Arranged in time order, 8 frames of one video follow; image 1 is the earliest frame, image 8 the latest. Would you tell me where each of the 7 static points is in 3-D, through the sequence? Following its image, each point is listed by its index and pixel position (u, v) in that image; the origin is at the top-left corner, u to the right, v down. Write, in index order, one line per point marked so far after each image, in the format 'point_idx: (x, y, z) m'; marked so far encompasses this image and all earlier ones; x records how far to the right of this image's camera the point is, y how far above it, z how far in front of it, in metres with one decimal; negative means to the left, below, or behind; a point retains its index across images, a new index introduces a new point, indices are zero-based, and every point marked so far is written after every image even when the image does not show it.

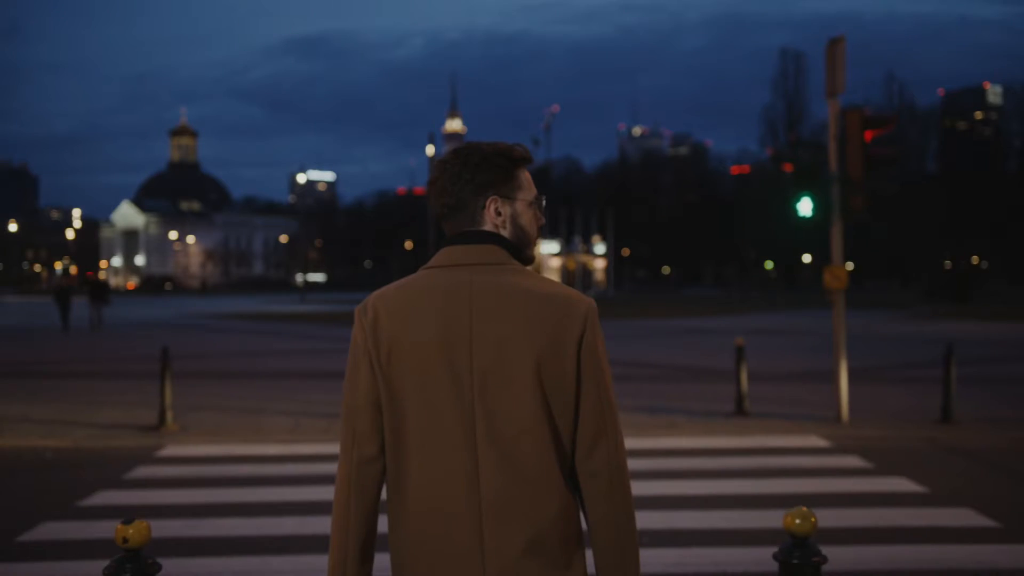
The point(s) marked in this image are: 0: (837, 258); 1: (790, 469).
0: (+4.1, +0.4, +12.8) m
1: (+2.7, -1.8, +10.0) m
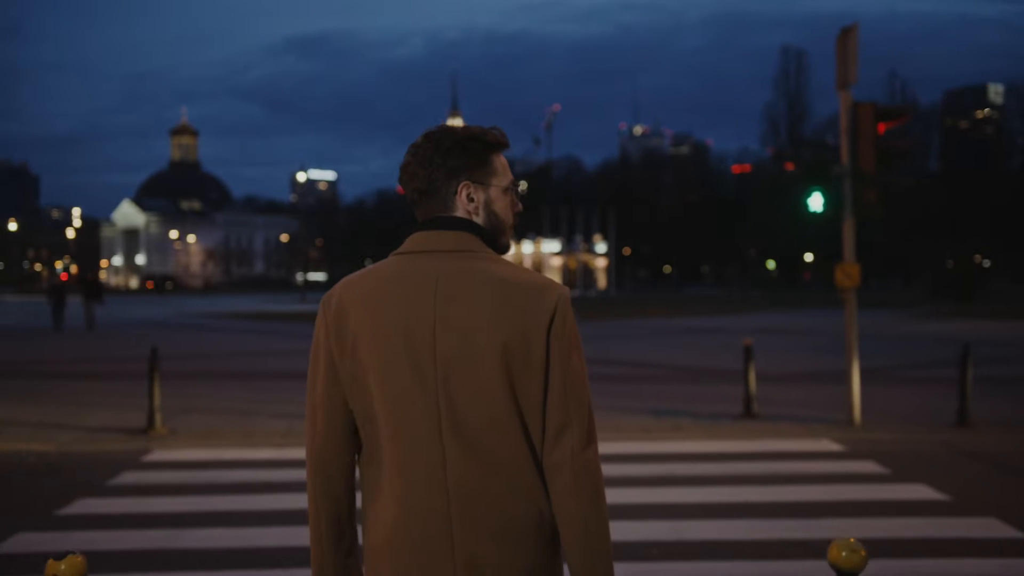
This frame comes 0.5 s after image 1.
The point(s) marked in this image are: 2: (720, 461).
0: (+4.1, +0.4, +12.4) m
1: (+2.7, -1.8, +9.6) m
2: (+2.1, -1.8, +10.2) m
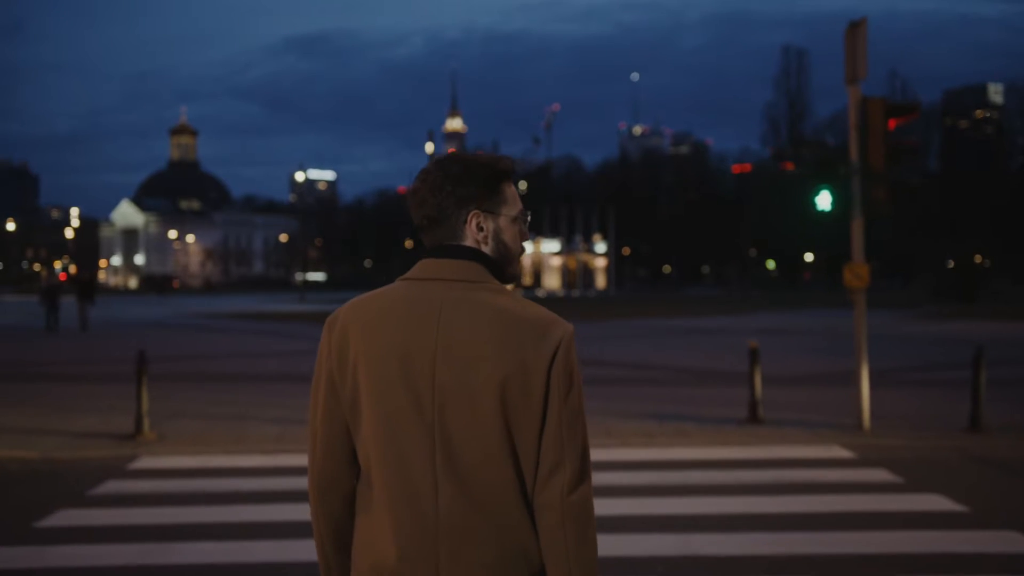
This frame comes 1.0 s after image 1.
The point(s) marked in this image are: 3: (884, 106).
0: (+4.1, +0.4, +12.0) m
1: (+2.7, -1.8, +9.3) m
2: (+2.1, -1.8, +9.9) m
3: (+4.6, +2.2, +12.5) m
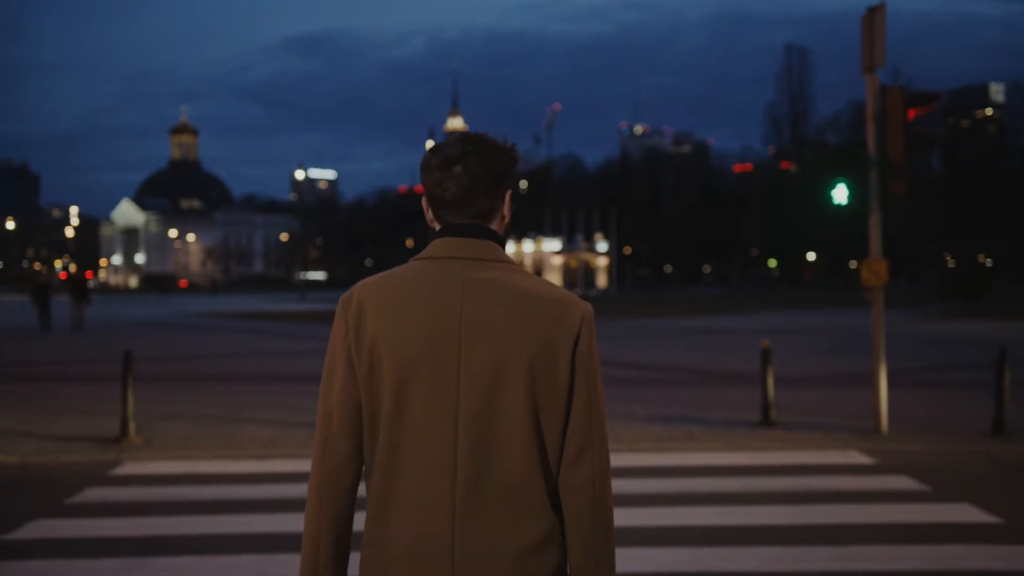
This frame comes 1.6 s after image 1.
0: (+4.1, +0.4, +11.5) m
1: (+2.8, -1.8, +8.7) m
2: (+2.1, -1.7, +9.4) m
3: (+4.6, +2.3, +12.0) m
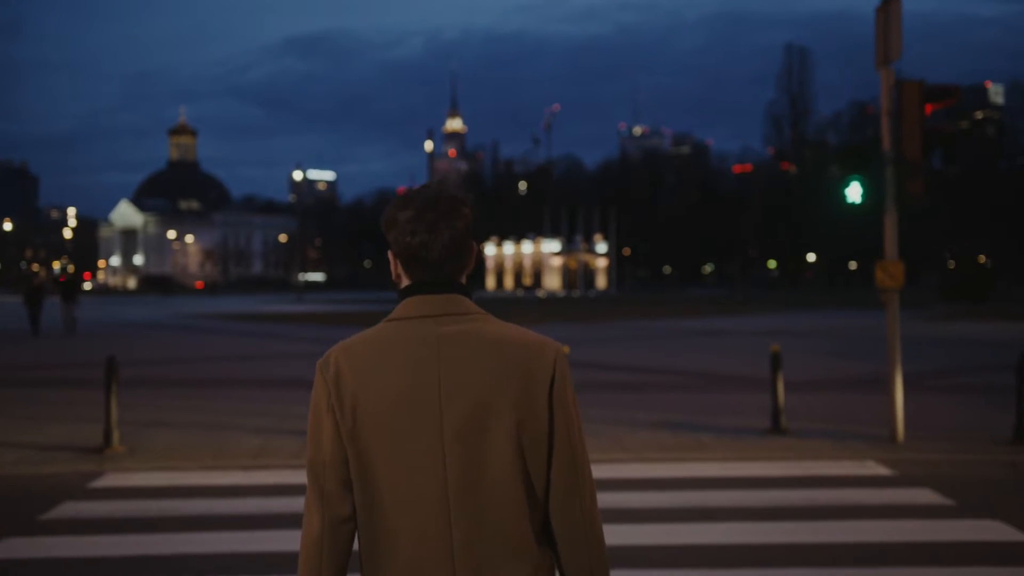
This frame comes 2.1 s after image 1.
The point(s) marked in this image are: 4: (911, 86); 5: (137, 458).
0: (+4.1, +0.4, +11.1) m
1: (+2.8, -1.8, +8.3) m
2: (+2.1, -1.8, +8.9) m
3: (+4.6, +2.2, +11.5) m
4: (+4.5, +2.3, +11.5) m
5: (-3.9, -1.7, +10.5) m
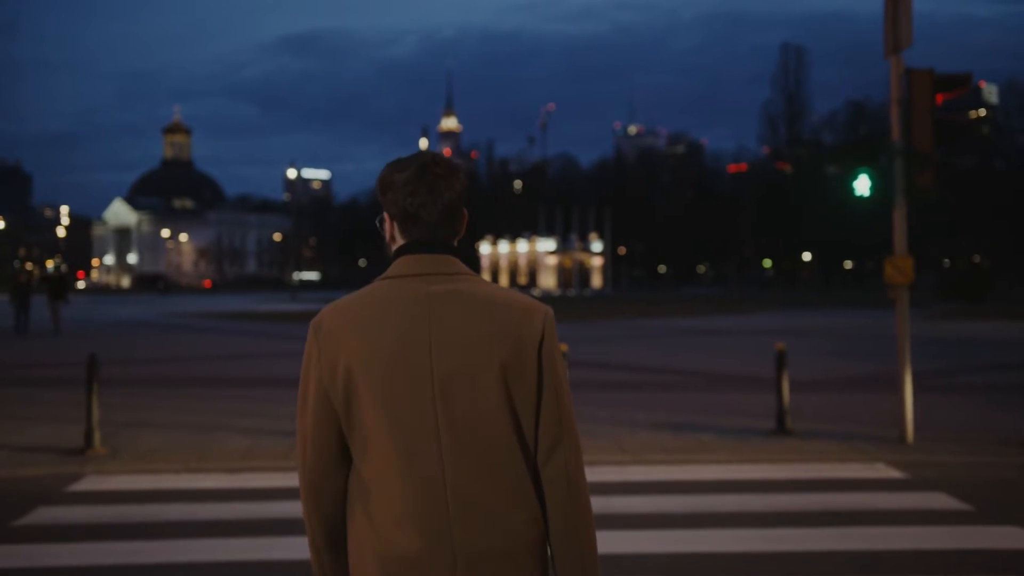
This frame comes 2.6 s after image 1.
0: (+4.1, +0.4, +10.7) m
1: (+2.7, -1.7, +7.9) m
2: (+2.1, -1.7, +8.5) m
3: (+4.6, +2.3, +11.2) m
4: (+4.5, +2.3, +11.1) m
5: (-3.9, -1.7, +10.1) m
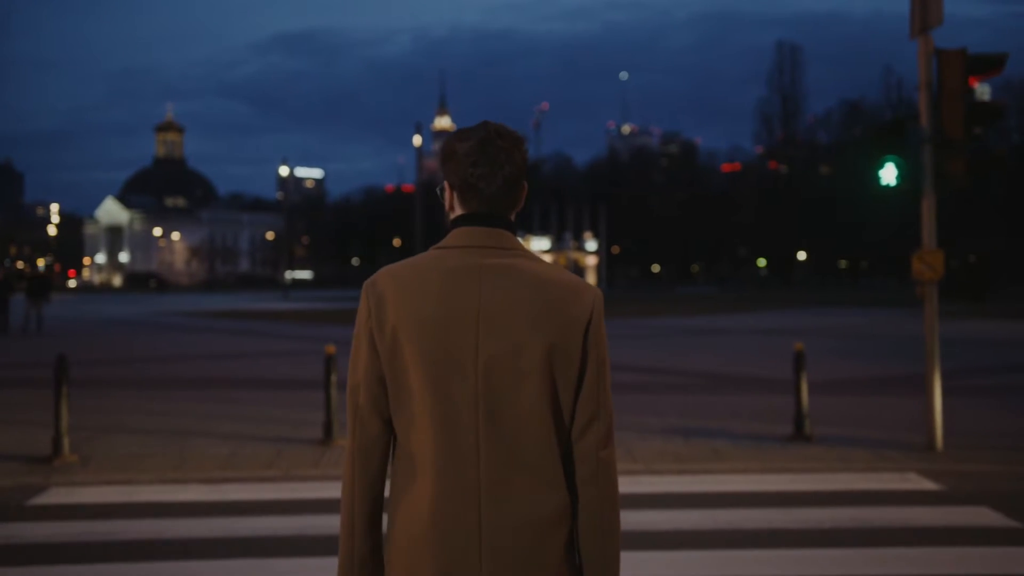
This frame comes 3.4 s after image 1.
0: (+4.1, +0.5, +10.0) m
1: (+2.8, -1.7, +7.2) m
2: (+2.1, -1.7, +7.8) m
3: (+4.6, +2.3, +10.5) m
4: (+4.5, +2.4, +10.4) m
5: (-3.9, -1.7, +9.3) m
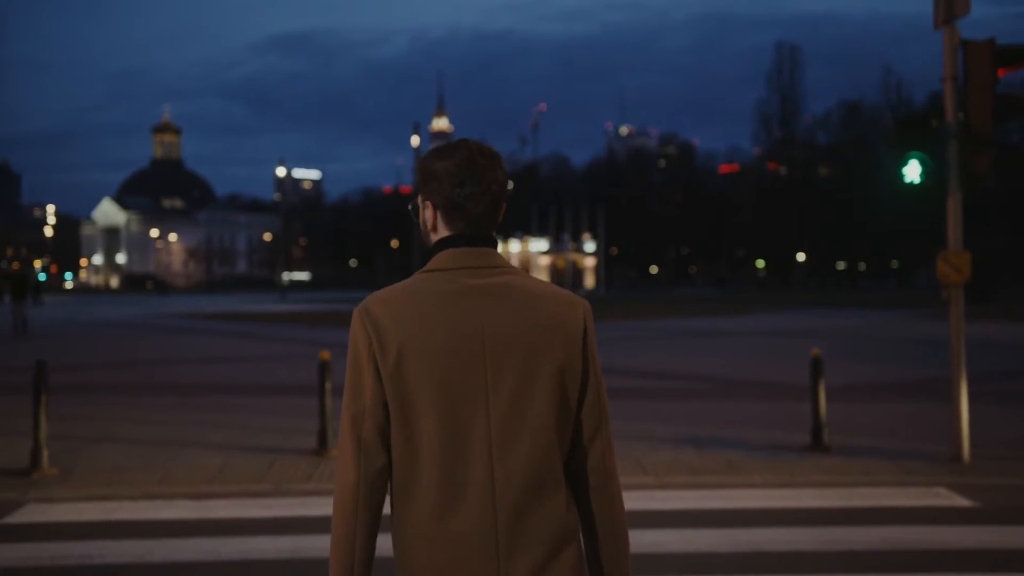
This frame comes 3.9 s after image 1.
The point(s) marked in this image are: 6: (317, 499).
0: (+4.2, +0.5, +9.5) m
1: (+2.8, -1.7, +6.7) m
2: (+2.2, -1.7, +7.3) m
3: (+4.6, +2.3, +10.0) m
4: (+4.5, +2.3, +9.9) m
5: (-3.8, -1.7, +8.8) m
6: (-1.6, -1.8, +8.5) m
